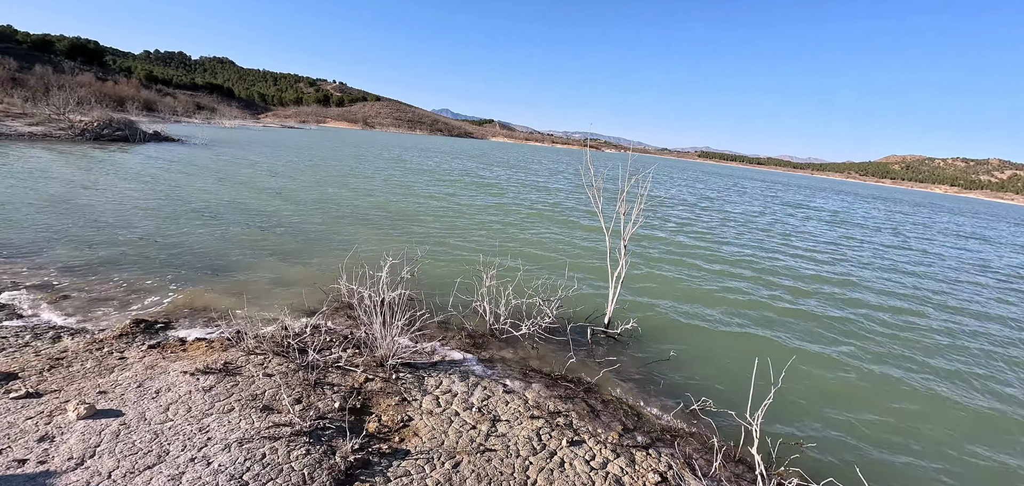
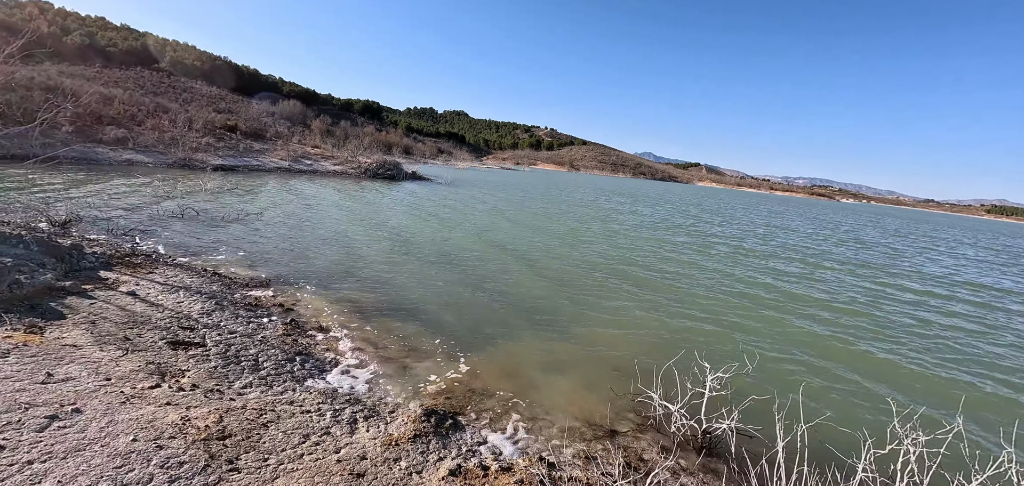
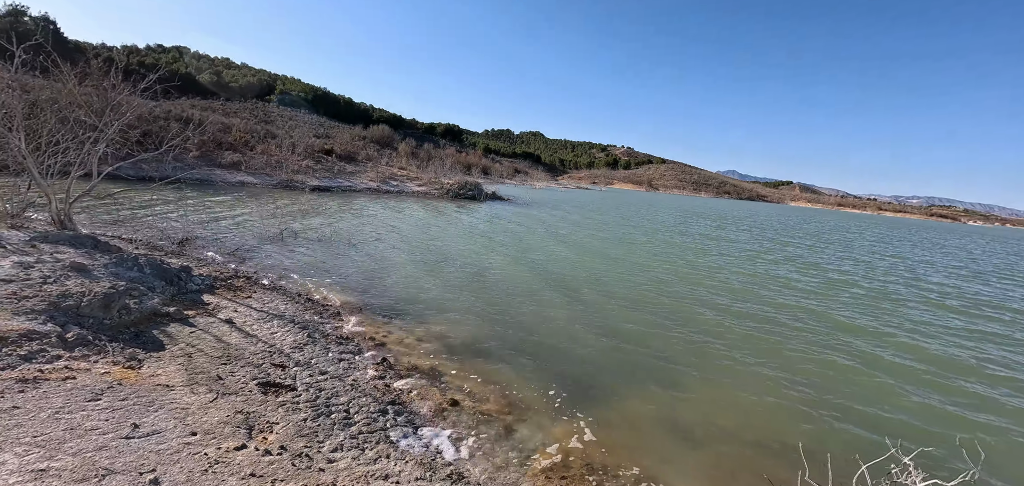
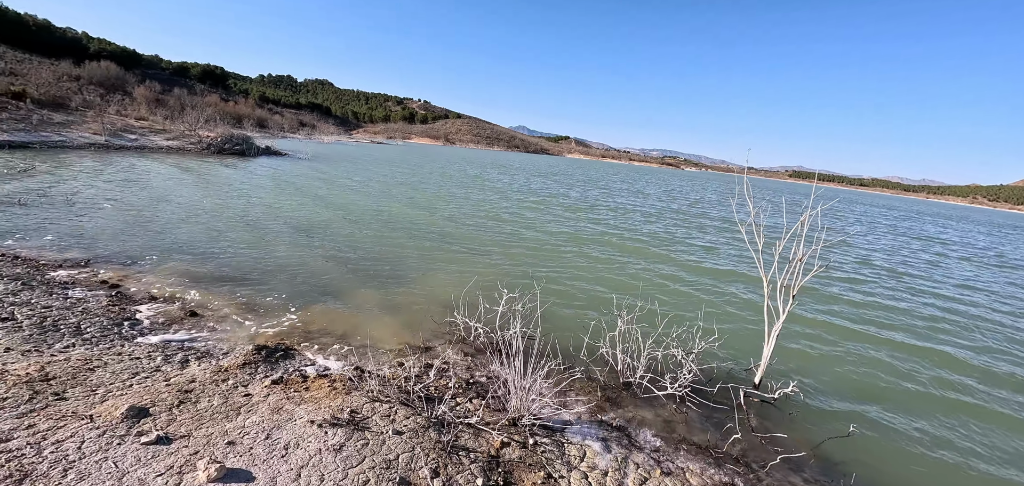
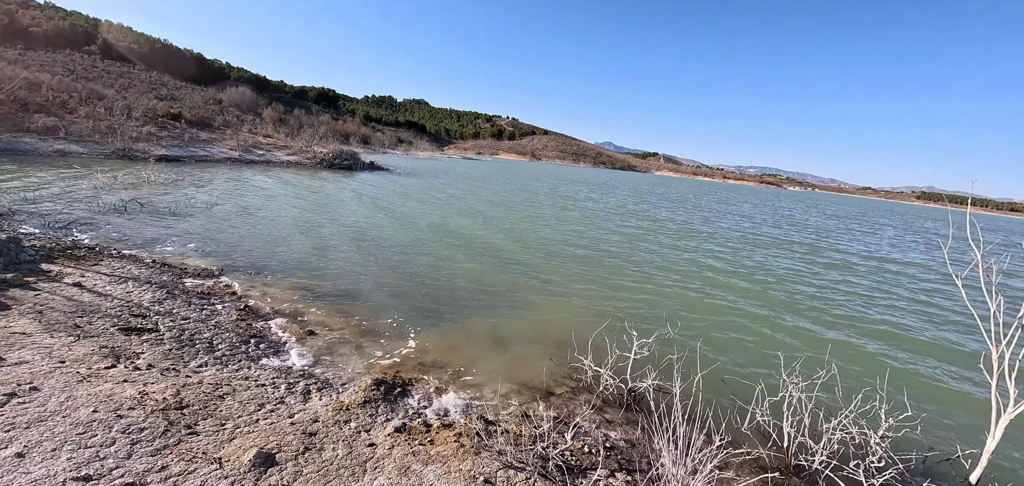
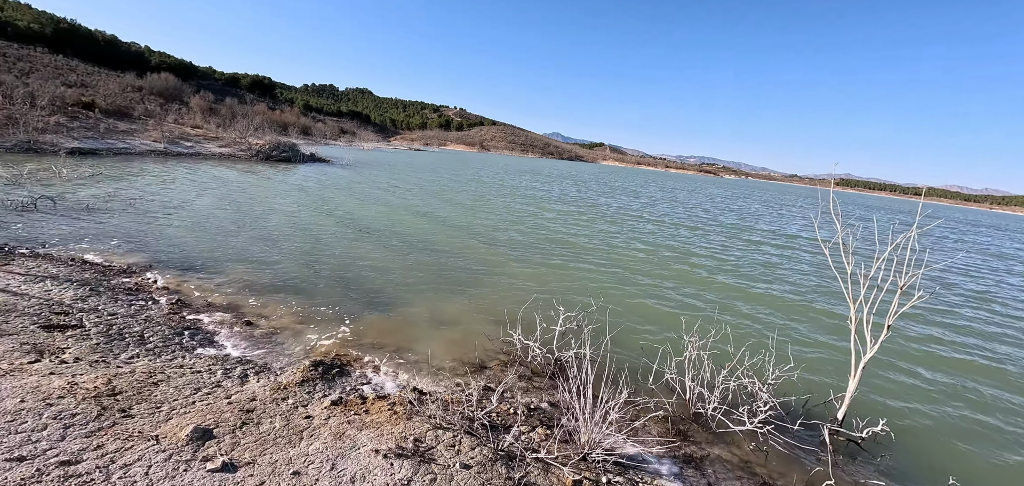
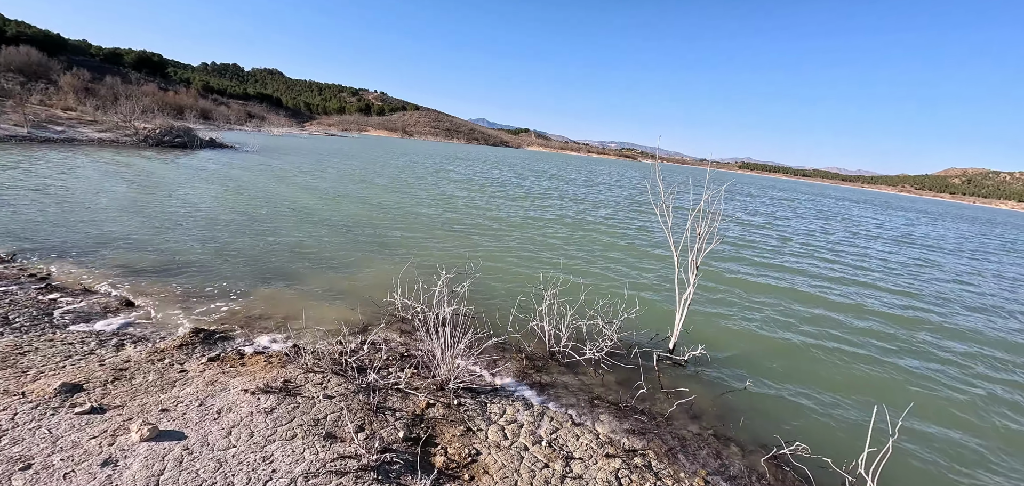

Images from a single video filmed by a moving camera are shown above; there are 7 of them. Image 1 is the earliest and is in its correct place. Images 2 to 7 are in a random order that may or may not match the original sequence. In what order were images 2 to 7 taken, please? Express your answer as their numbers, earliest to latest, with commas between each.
7, 4, 6, 5, 2, 3
